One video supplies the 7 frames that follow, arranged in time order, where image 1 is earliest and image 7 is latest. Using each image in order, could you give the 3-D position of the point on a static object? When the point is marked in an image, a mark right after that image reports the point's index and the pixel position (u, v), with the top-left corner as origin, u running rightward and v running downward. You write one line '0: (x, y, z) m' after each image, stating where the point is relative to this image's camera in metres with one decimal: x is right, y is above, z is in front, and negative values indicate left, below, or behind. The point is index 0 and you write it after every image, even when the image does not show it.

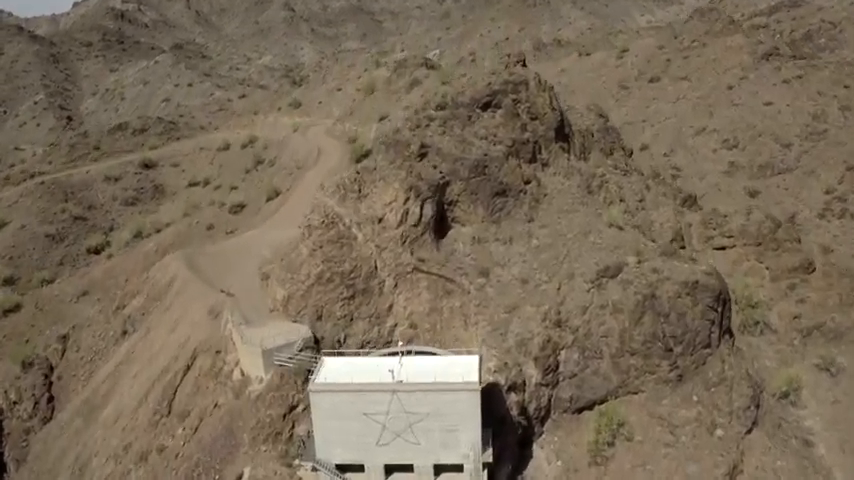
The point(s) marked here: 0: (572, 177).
0: (+4.5, +2.0, +18.6) m
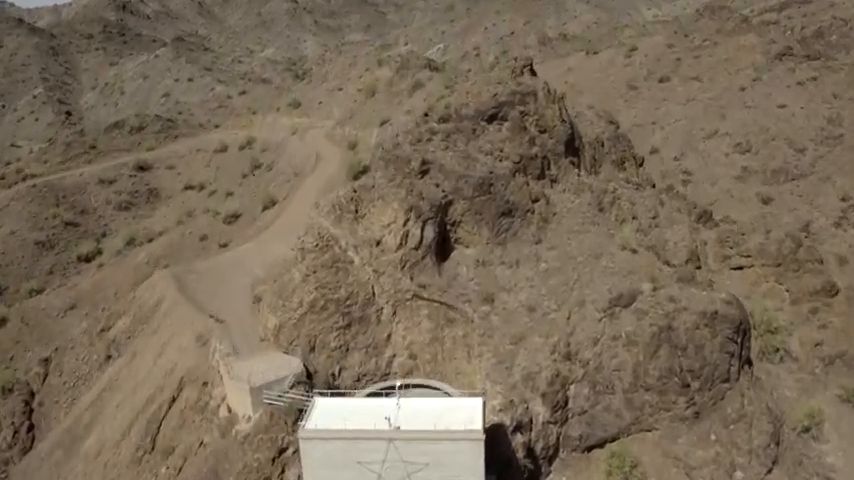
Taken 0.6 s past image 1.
0: (+4.6, +1.4, +17.6) m
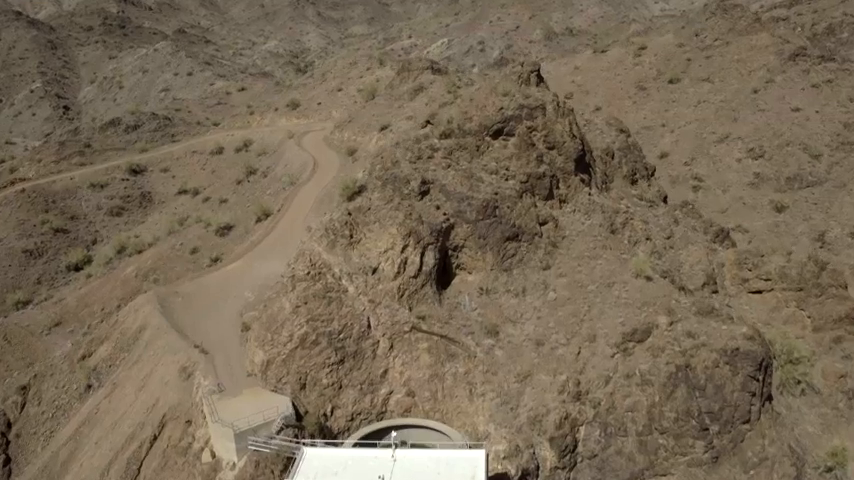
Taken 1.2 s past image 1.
0: (+4.6, +0.7, +16.5) m
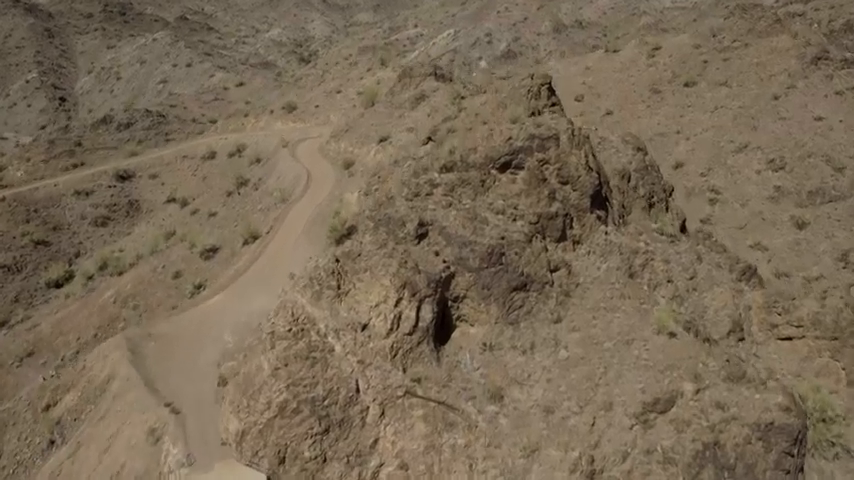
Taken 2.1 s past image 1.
0: (+4.5, -0.4, +14.8) m
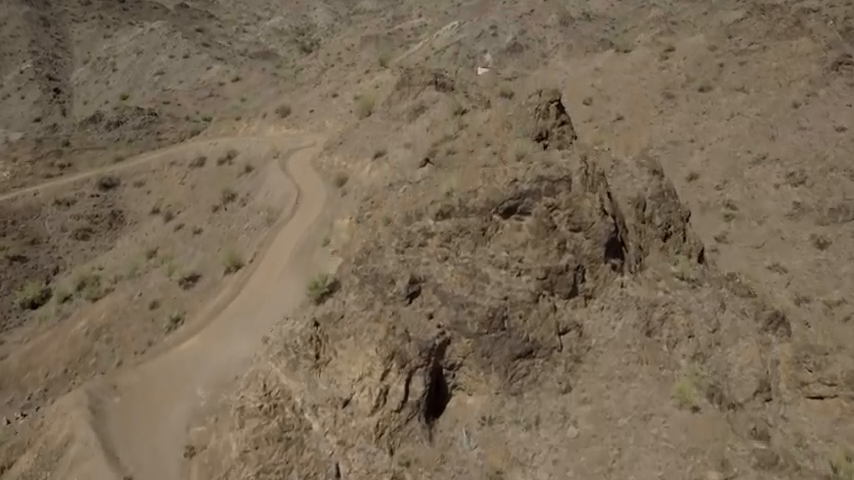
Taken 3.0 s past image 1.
0: (+4.4, -1.6, +13.2) m
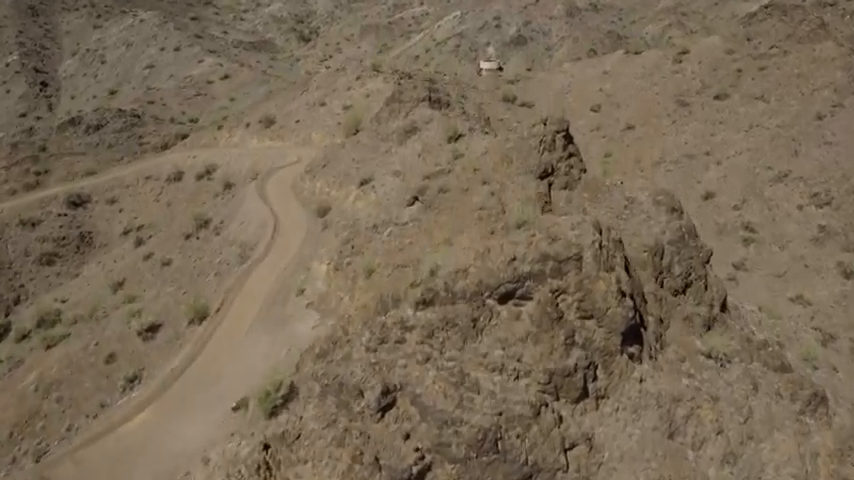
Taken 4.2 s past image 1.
0: (+4.0, -3.3, +11.0) m
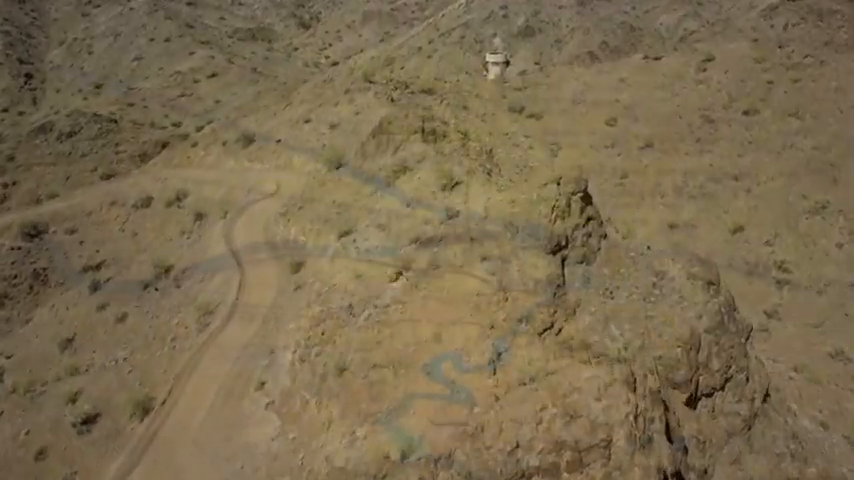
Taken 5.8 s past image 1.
0: (+3.6, -5.5, +8.1) m
